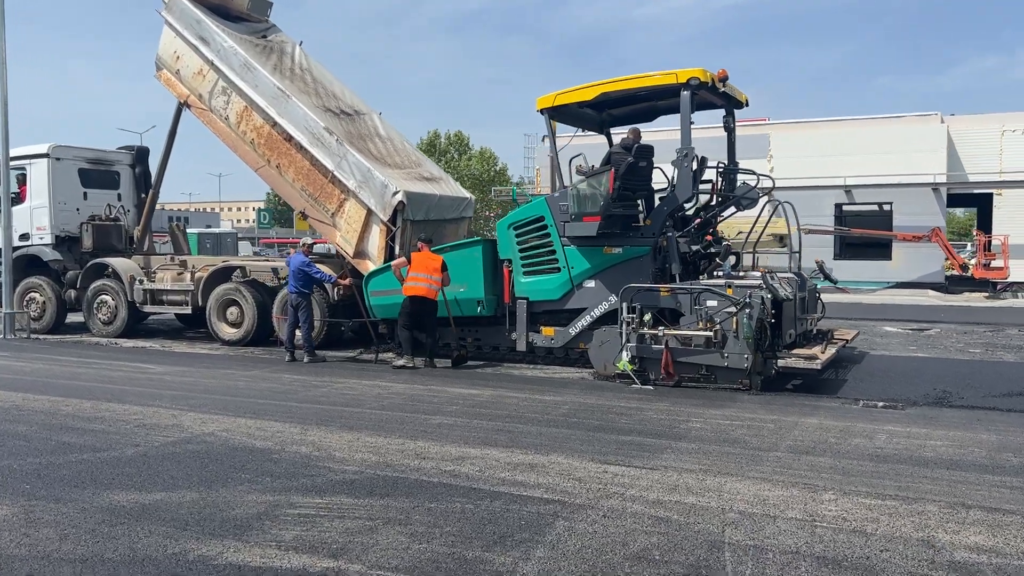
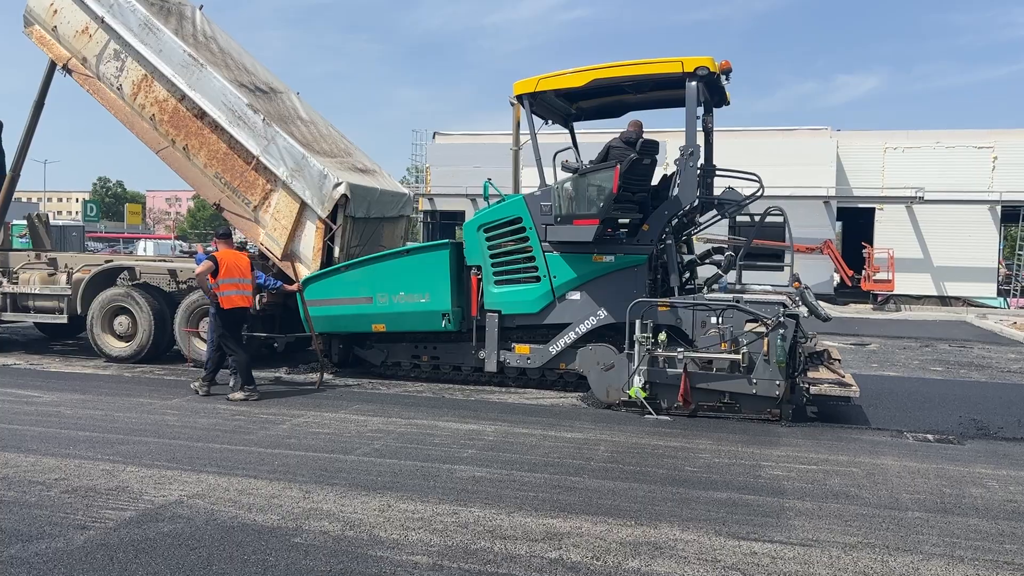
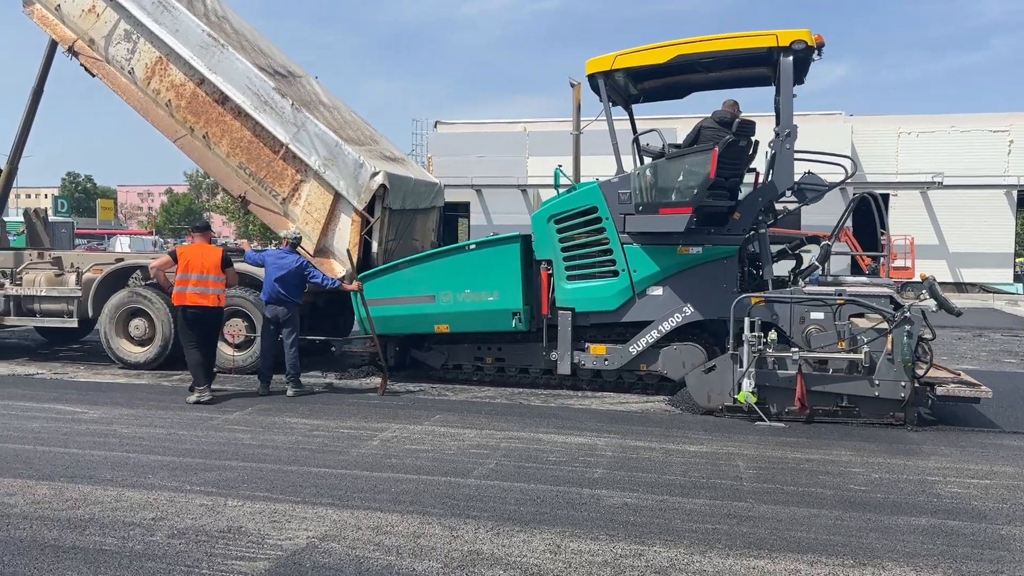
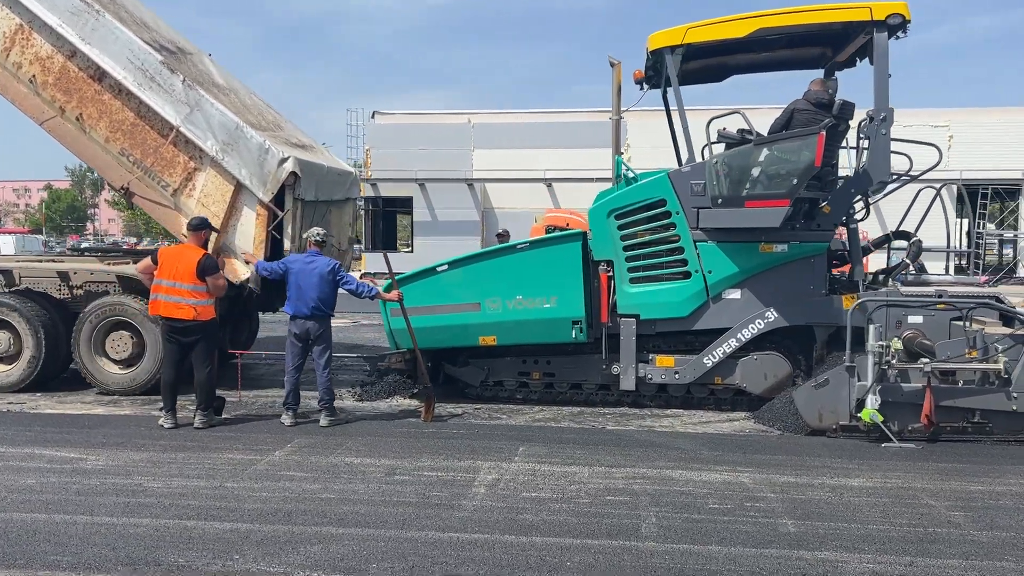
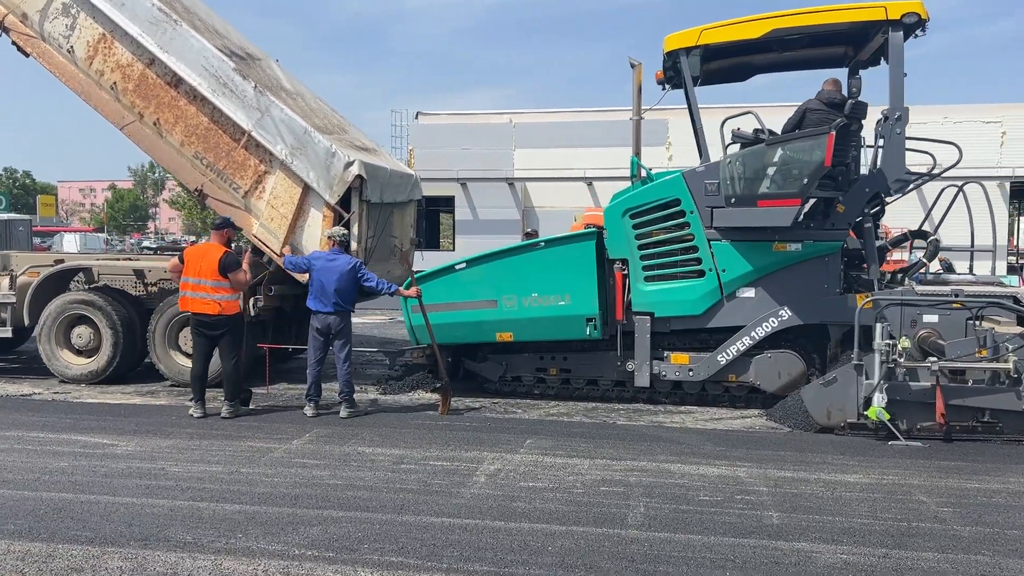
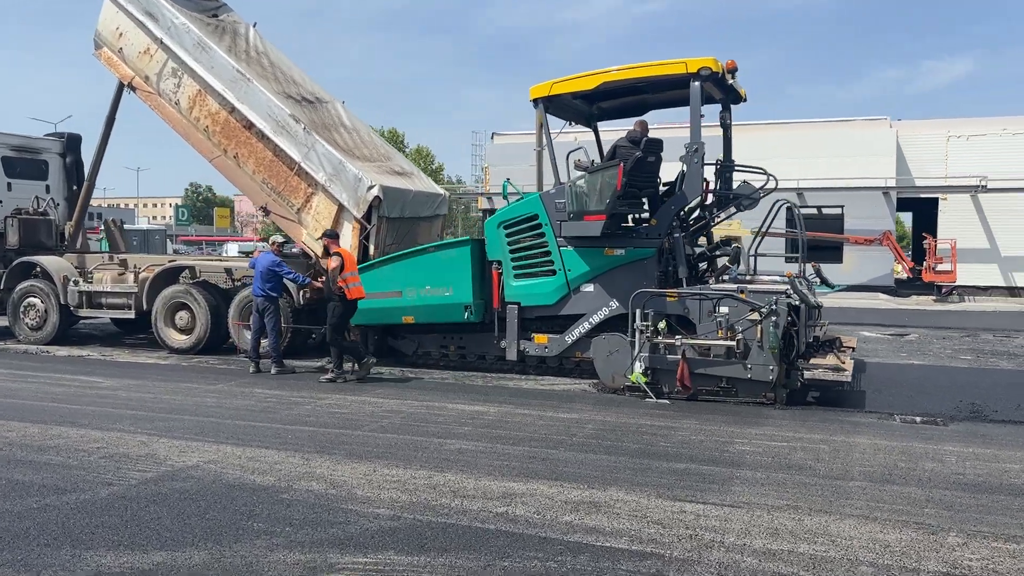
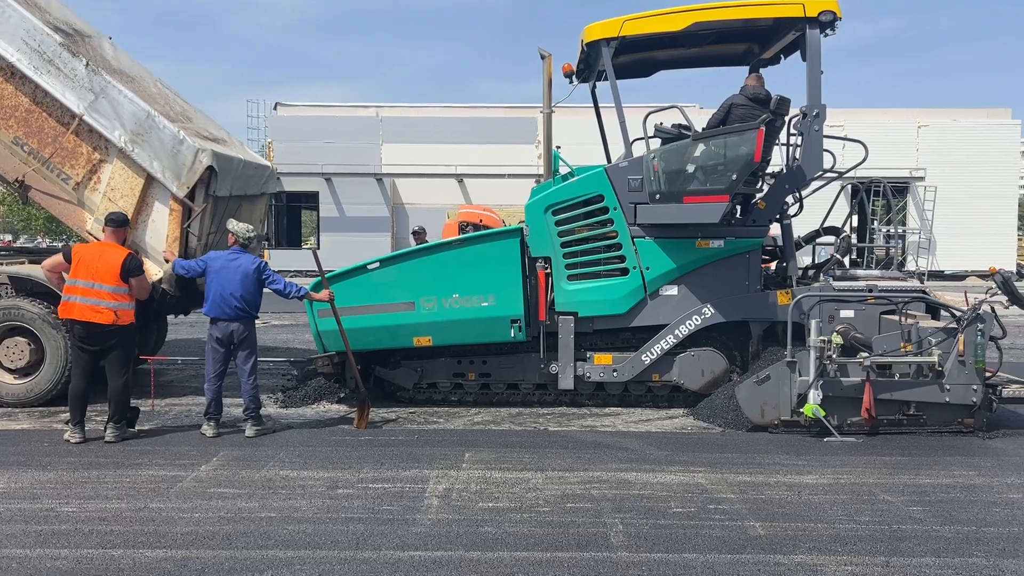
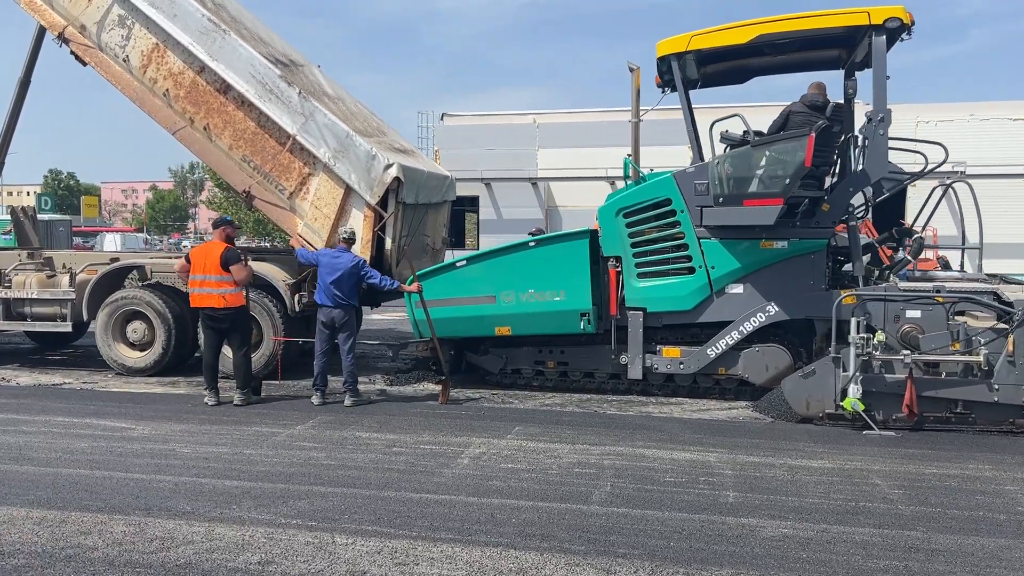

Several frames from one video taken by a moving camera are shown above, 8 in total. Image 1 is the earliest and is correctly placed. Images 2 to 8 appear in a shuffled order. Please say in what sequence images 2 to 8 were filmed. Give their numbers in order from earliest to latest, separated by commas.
6, 2, 3, 8, 5, 4, 7
